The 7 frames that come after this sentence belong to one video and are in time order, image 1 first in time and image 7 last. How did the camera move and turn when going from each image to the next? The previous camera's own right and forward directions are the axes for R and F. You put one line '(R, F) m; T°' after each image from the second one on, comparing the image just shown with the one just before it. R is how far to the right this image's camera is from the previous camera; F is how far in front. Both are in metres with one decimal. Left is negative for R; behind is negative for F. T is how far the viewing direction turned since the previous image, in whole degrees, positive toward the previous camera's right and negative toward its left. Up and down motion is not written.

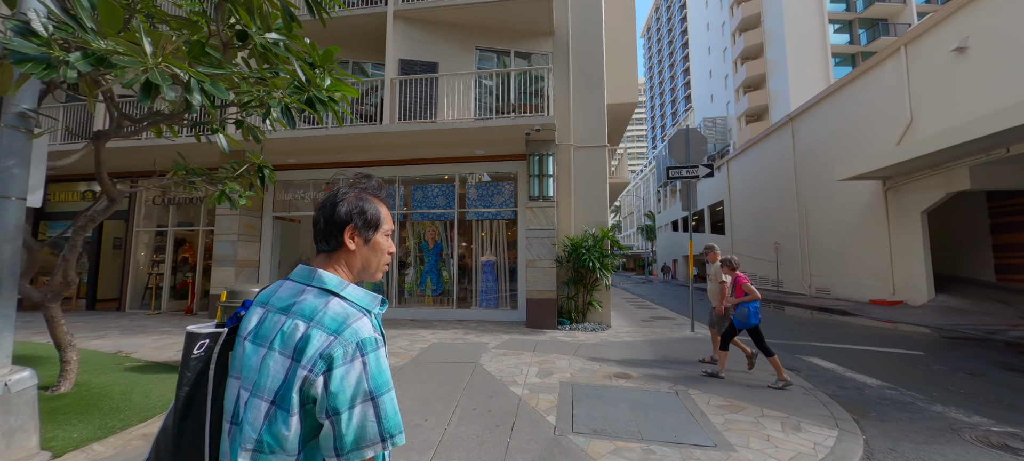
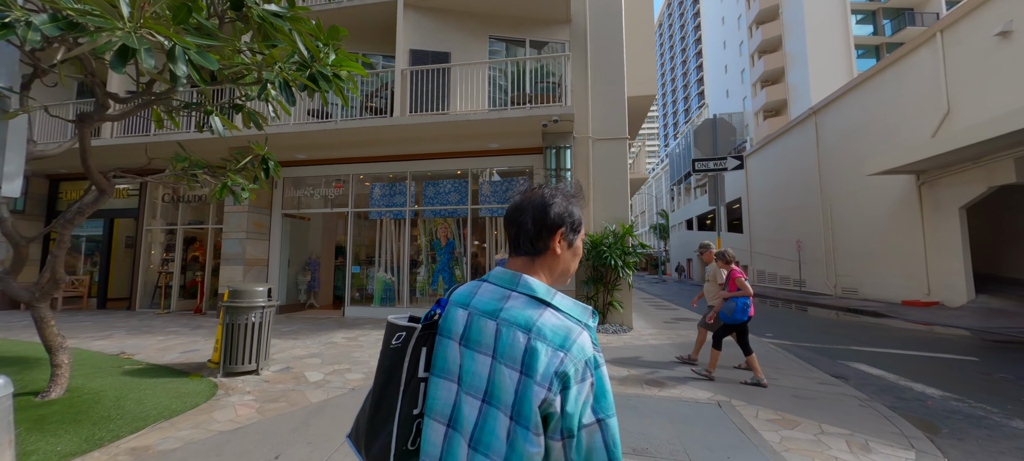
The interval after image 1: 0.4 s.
(-0.1, +0.4) m; -1°
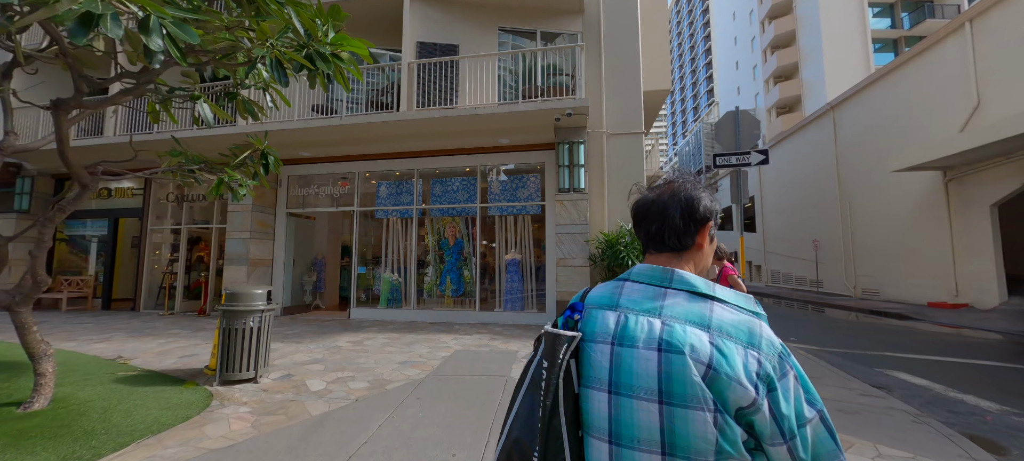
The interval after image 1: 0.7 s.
(-0.1, +0.3) m; -1°
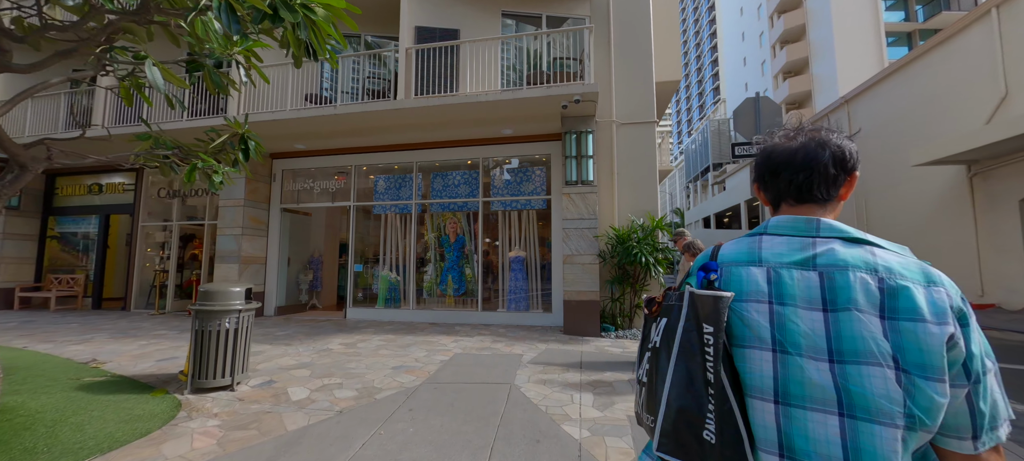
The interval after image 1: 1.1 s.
(0.0, +0.4) m; -1°
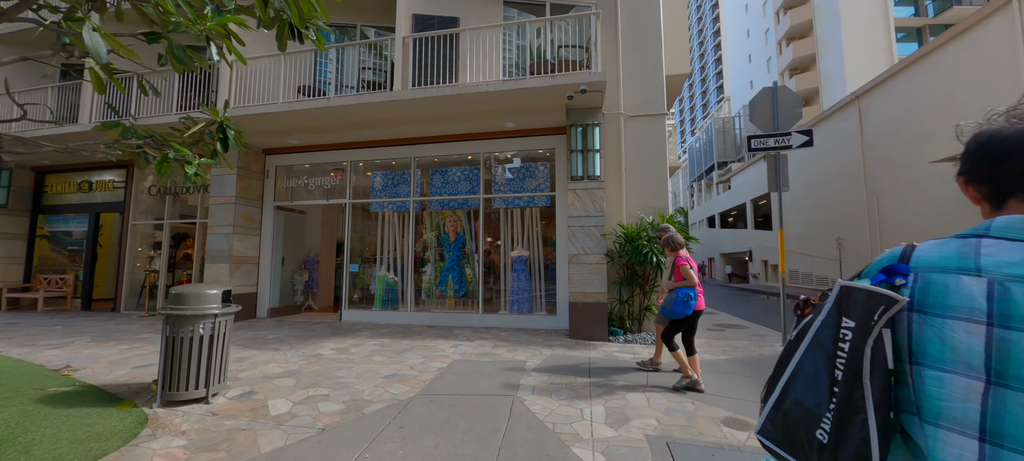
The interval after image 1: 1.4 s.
(0.0, +0.4) m; 0°
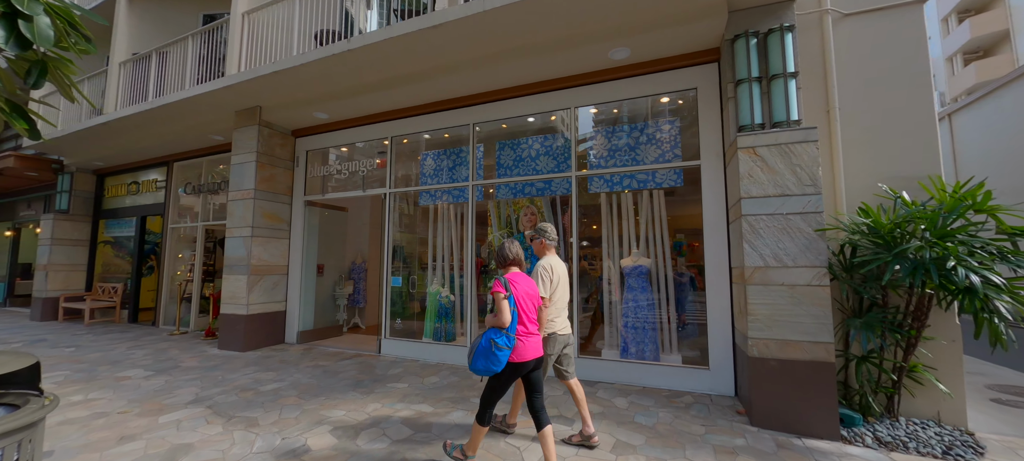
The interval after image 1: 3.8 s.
(-0.5, +2.6) m; -11°
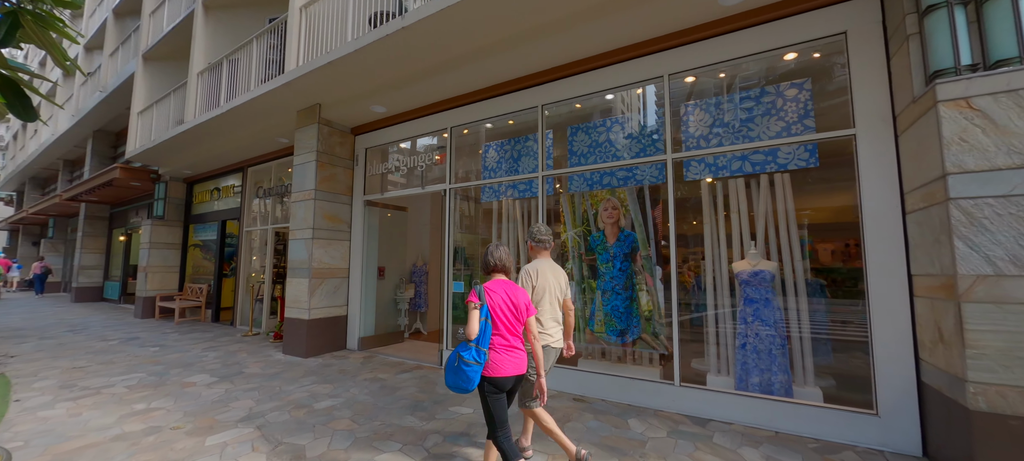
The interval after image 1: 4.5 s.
(-0.2, +0.7) m; -9°
